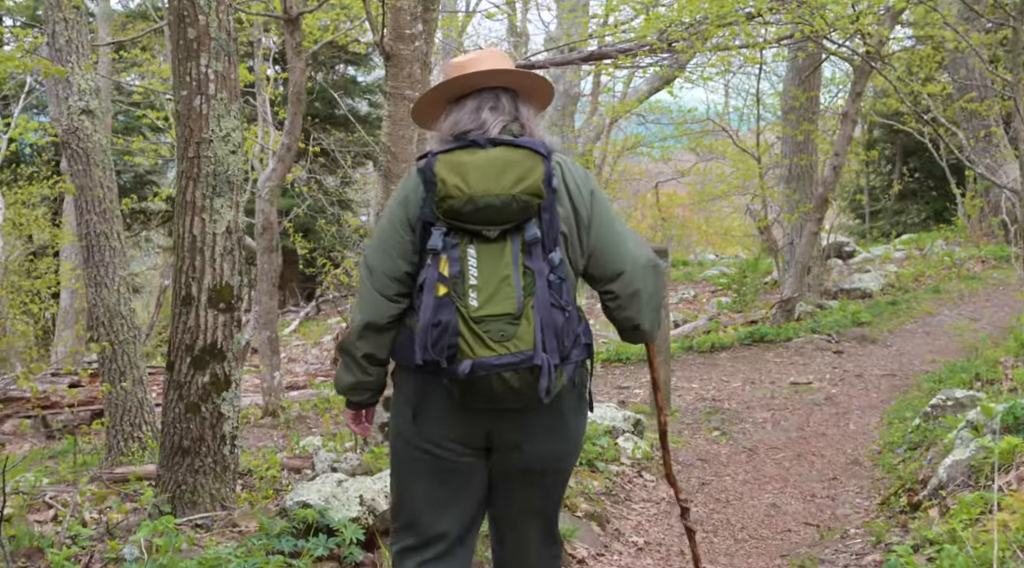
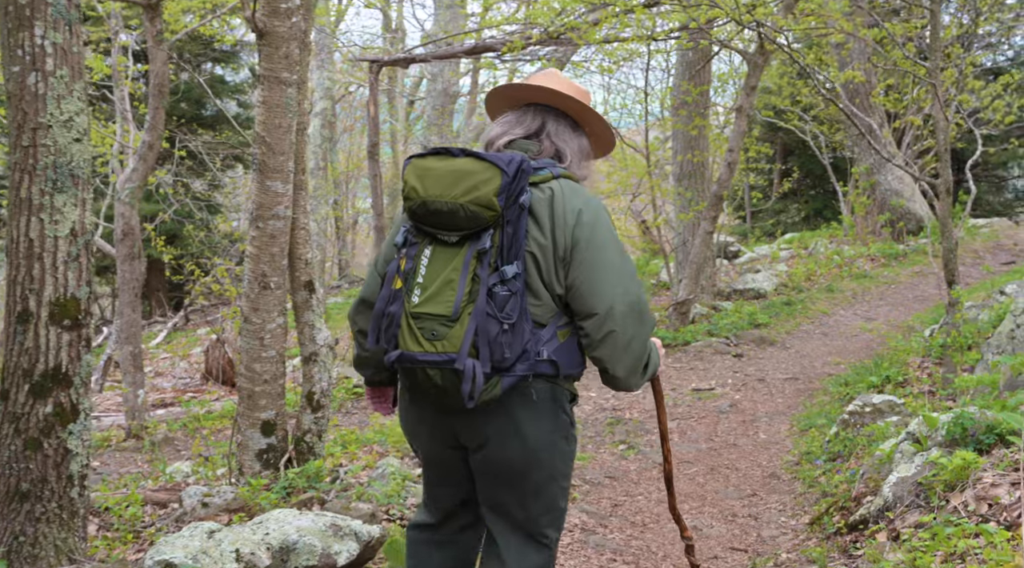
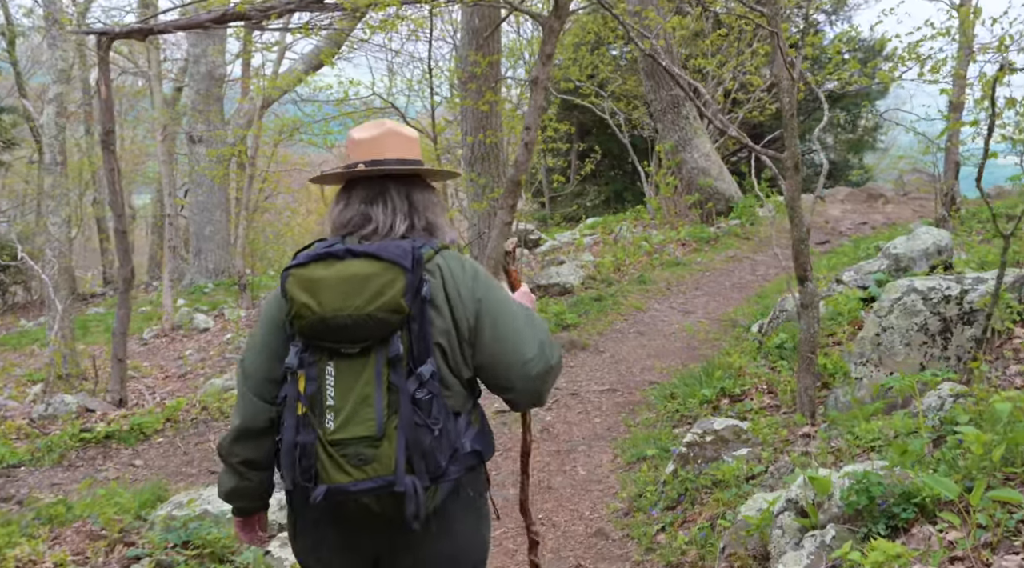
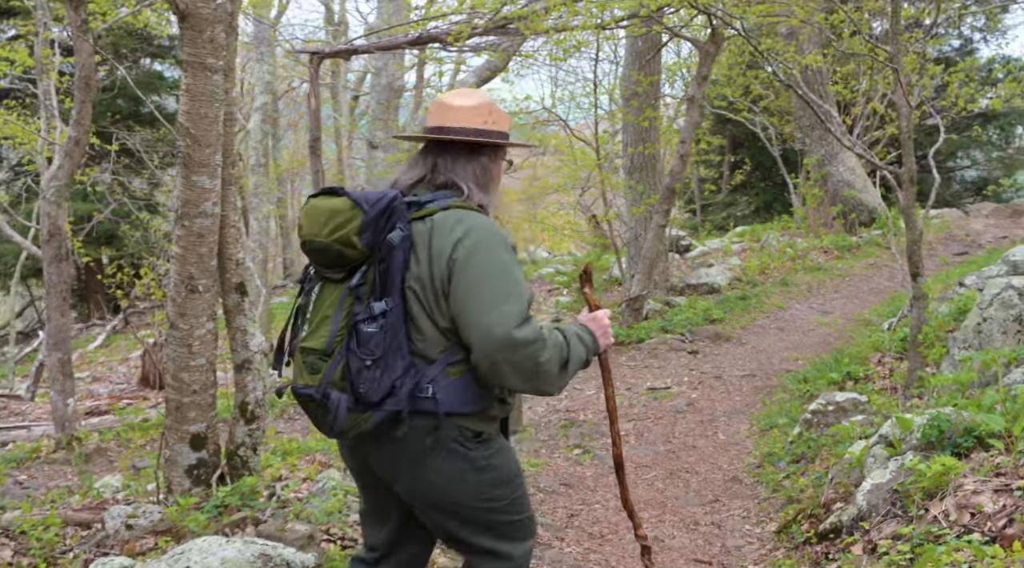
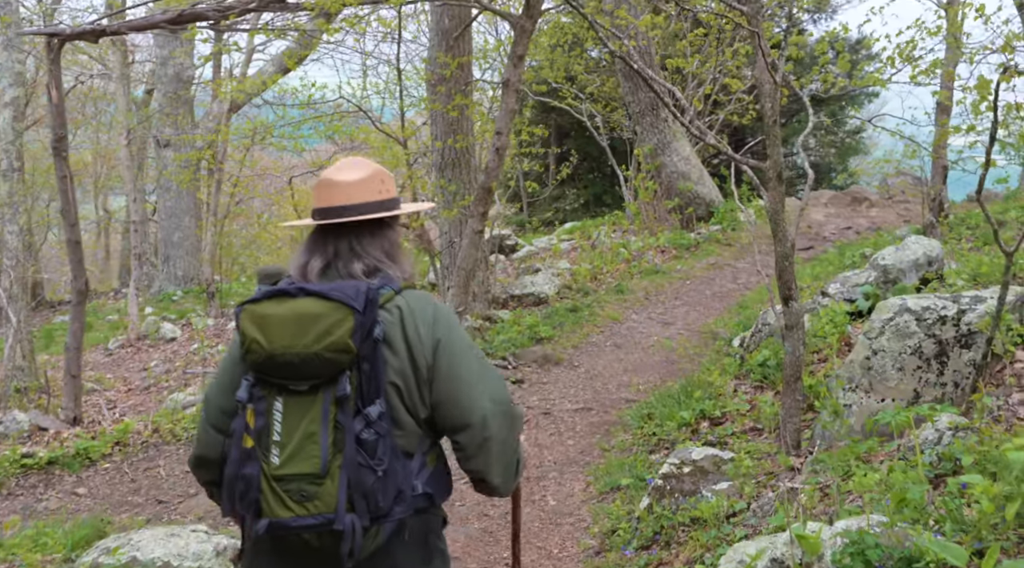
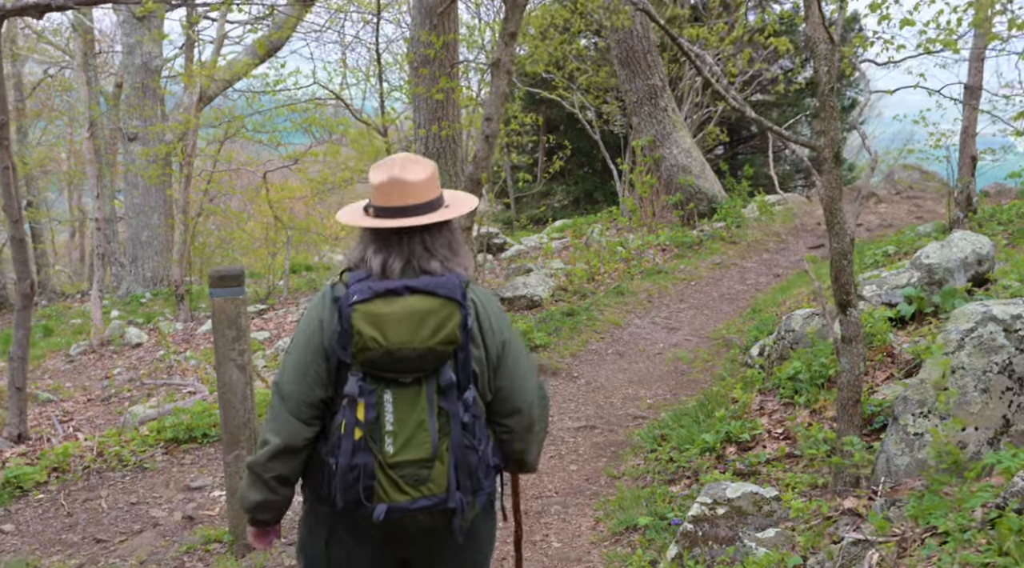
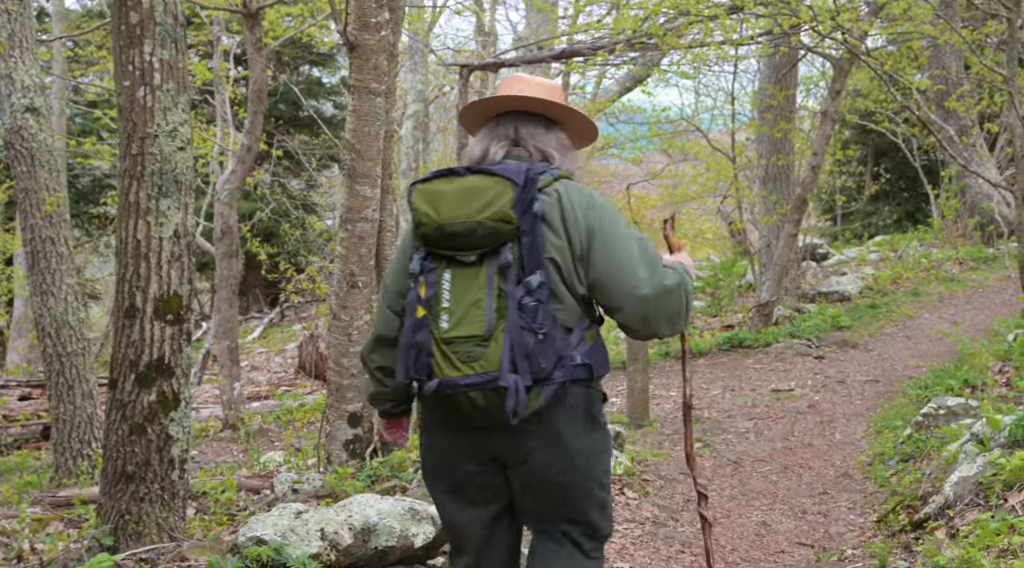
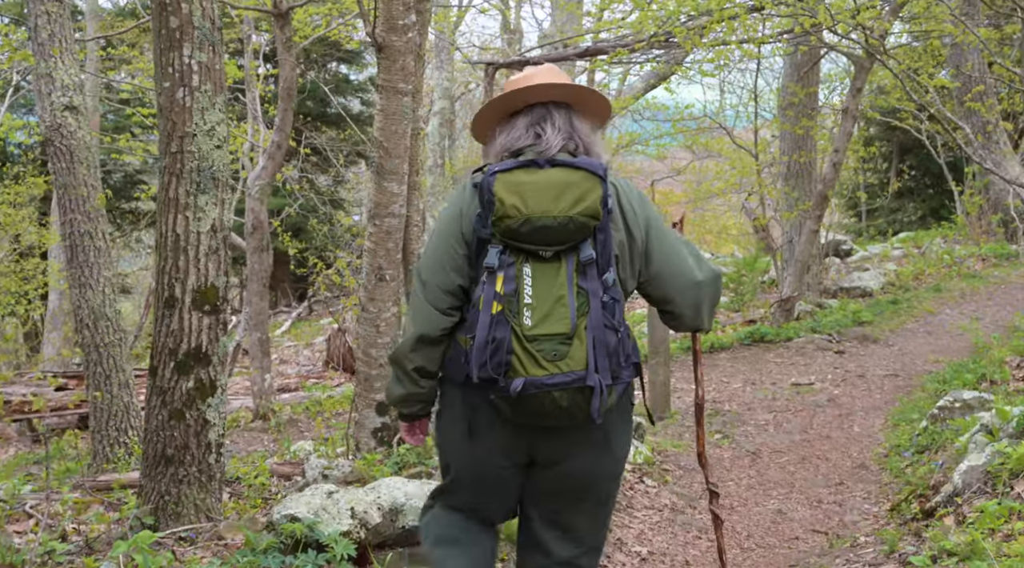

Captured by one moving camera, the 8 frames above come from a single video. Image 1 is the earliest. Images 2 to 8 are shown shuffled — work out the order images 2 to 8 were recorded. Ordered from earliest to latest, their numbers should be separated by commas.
8, 7, 2, 4, 3, 5, 6
